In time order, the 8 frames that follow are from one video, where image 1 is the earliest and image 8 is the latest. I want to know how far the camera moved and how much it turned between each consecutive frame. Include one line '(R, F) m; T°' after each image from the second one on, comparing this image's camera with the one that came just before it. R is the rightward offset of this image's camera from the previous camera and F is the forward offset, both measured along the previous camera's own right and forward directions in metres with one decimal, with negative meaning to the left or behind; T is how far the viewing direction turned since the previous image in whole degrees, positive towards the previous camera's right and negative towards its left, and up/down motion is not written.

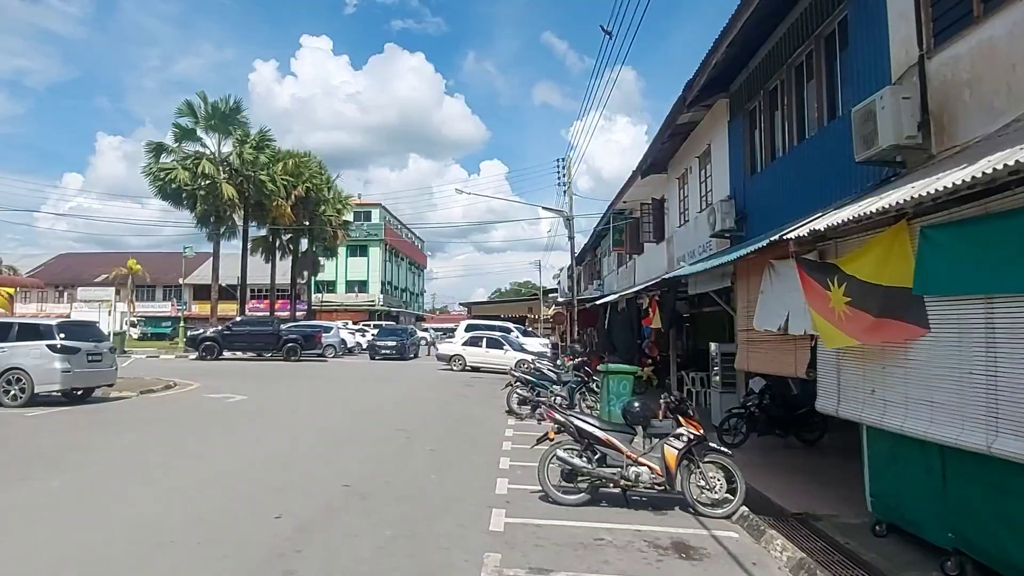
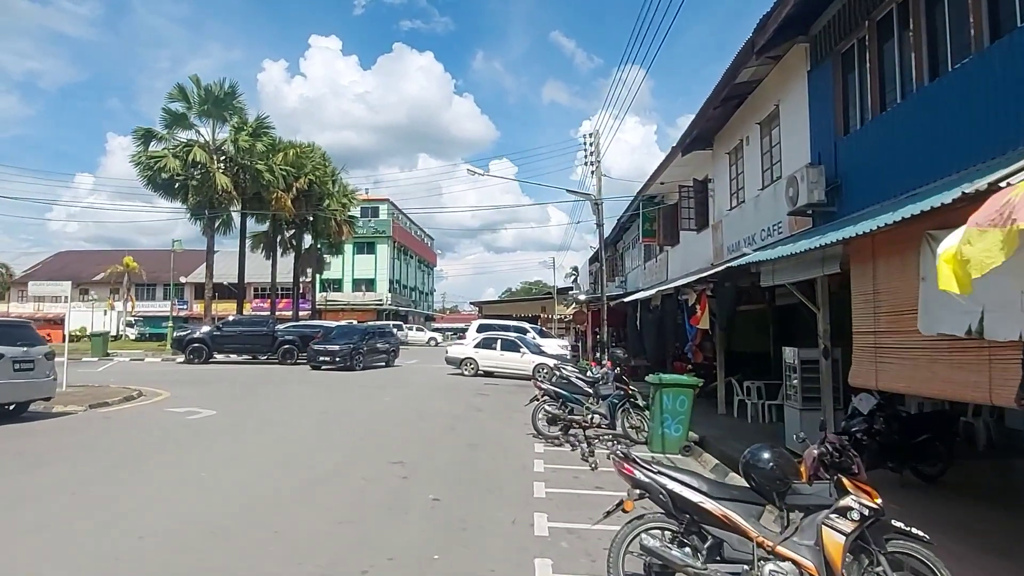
(-0.2, +2.5) m; -1°
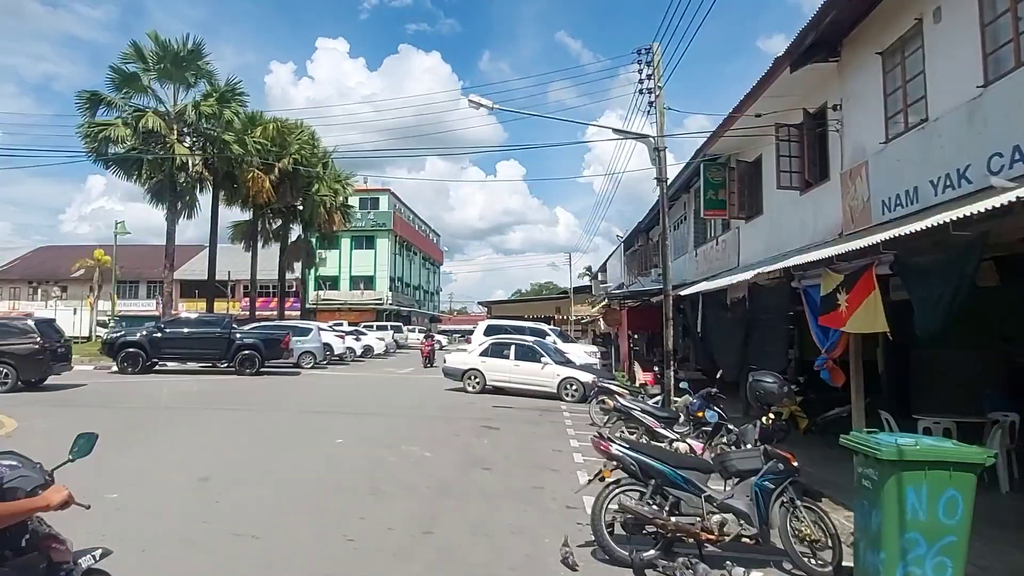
(-0.2, +5.4) m; -1°
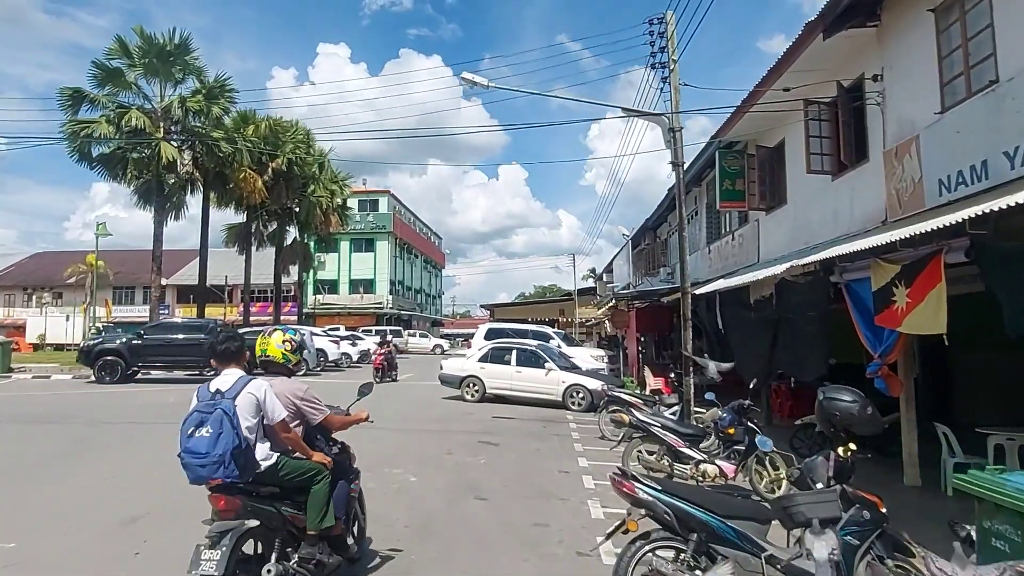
(+0.1, +1.3) m; 0°
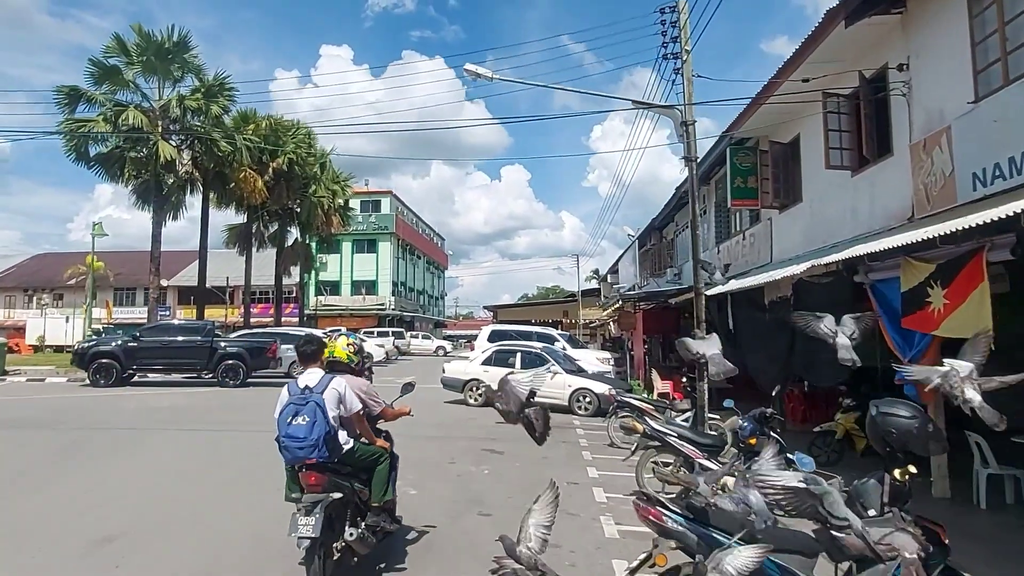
(0.0, +0.5) m; 0°
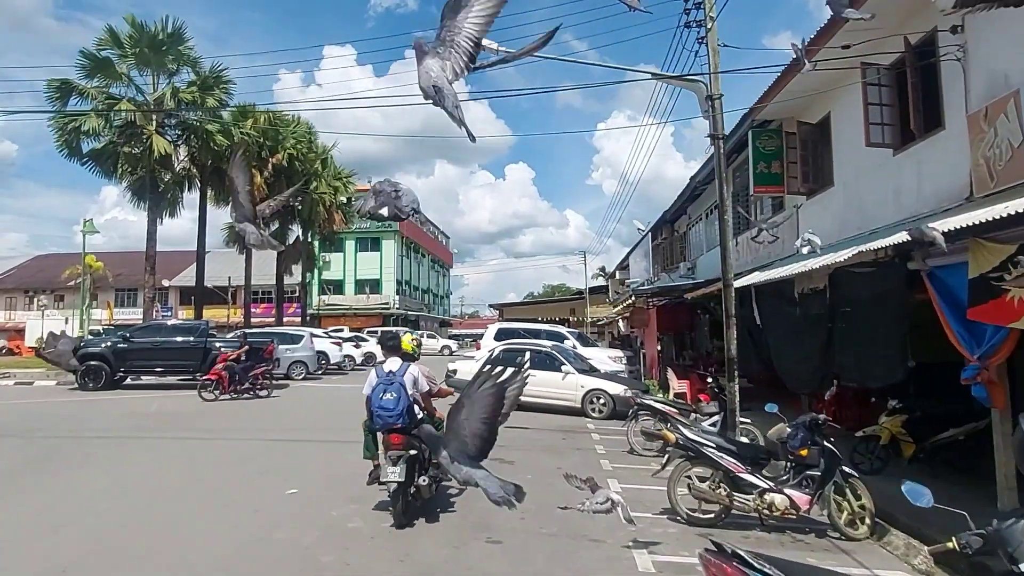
(0.0, +0.9) m; 0°
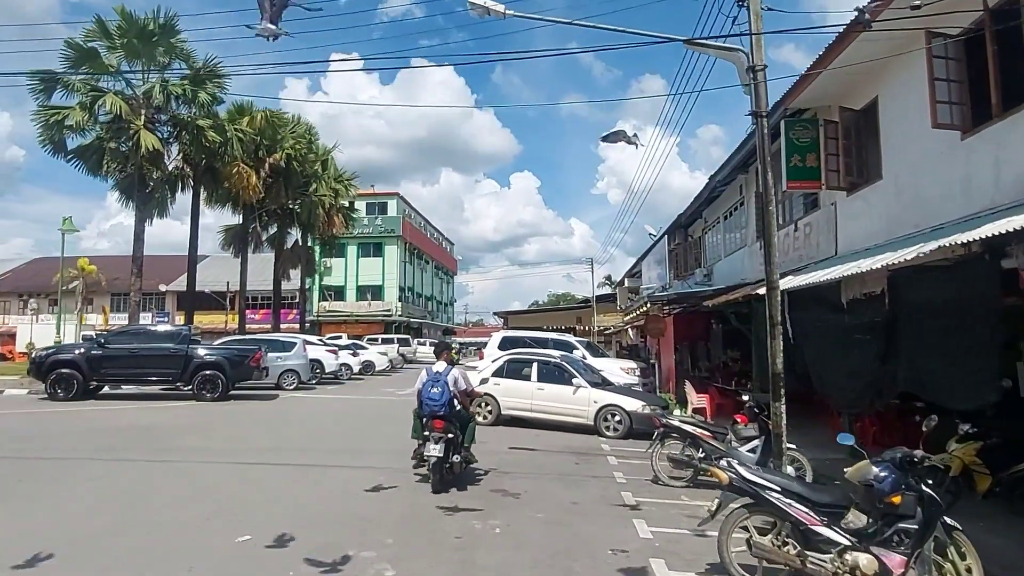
(0.0, +1.3) m; 0°
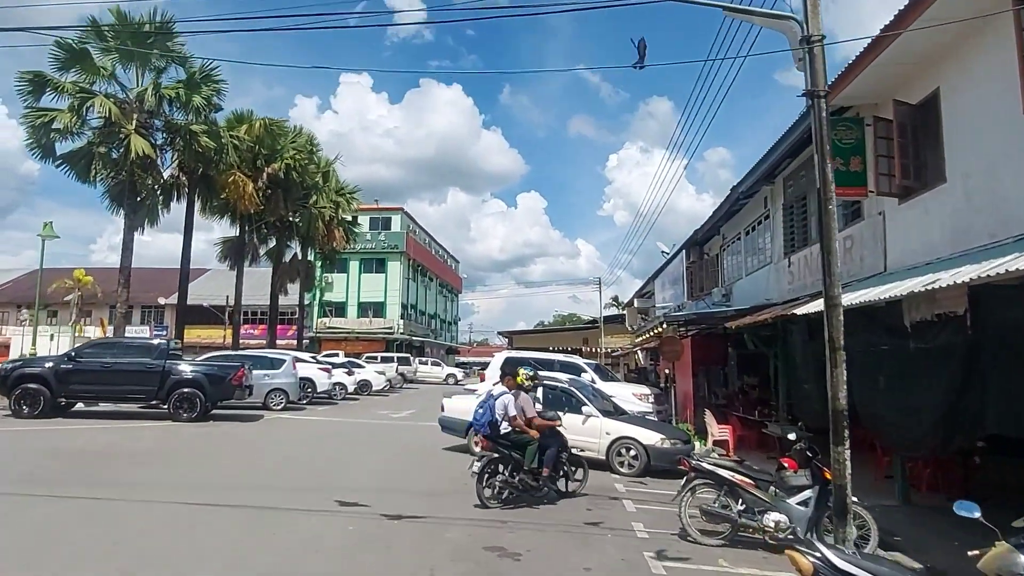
(0.0, +1.4) m; 0°
